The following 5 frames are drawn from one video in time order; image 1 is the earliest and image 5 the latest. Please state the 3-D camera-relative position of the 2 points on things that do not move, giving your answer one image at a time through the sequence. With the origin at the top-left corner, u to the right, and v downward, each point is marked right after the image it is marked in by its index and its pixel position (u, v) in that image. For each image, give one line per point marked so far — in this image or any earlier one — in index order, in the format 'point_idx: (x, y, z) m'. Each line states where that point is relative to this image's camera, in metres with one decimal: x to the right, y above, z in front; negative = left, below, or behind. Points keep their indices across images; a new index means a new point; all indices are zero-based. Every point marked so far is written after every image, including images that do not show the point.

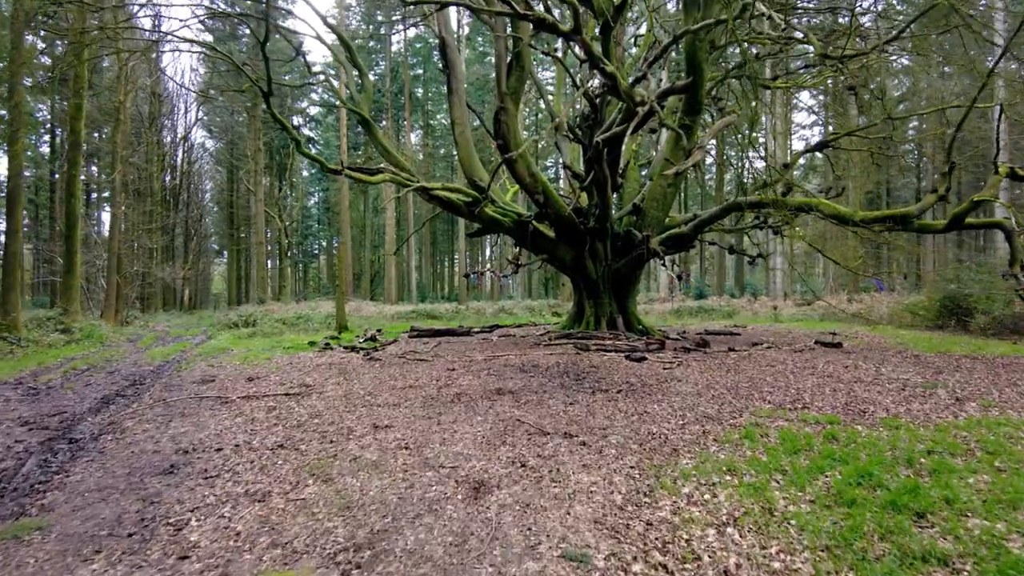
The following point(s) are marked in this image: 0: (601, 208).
0: (+1.5, +1.4, +11.0) m
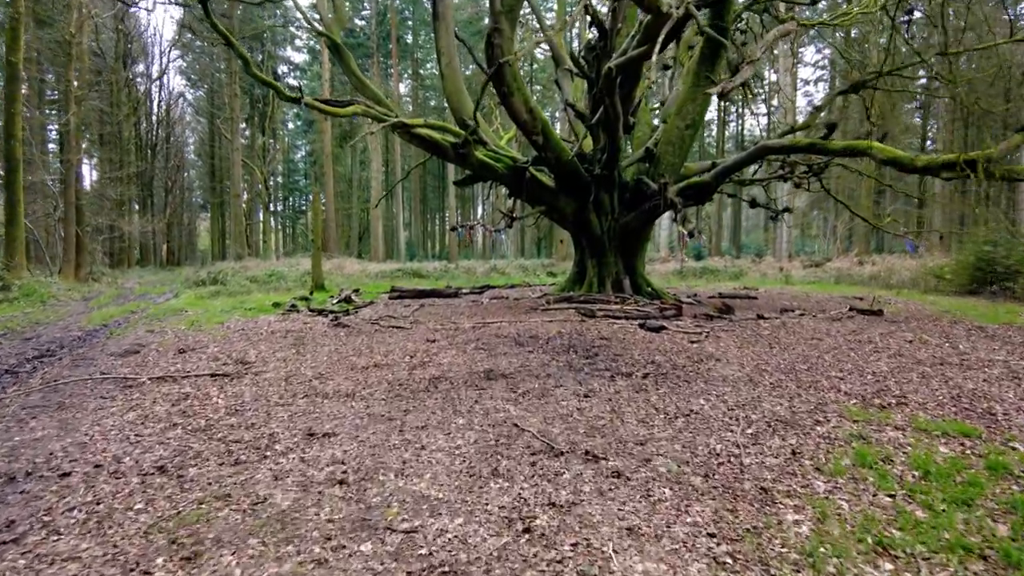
0: (+1.4, +2.0, +9.5) m
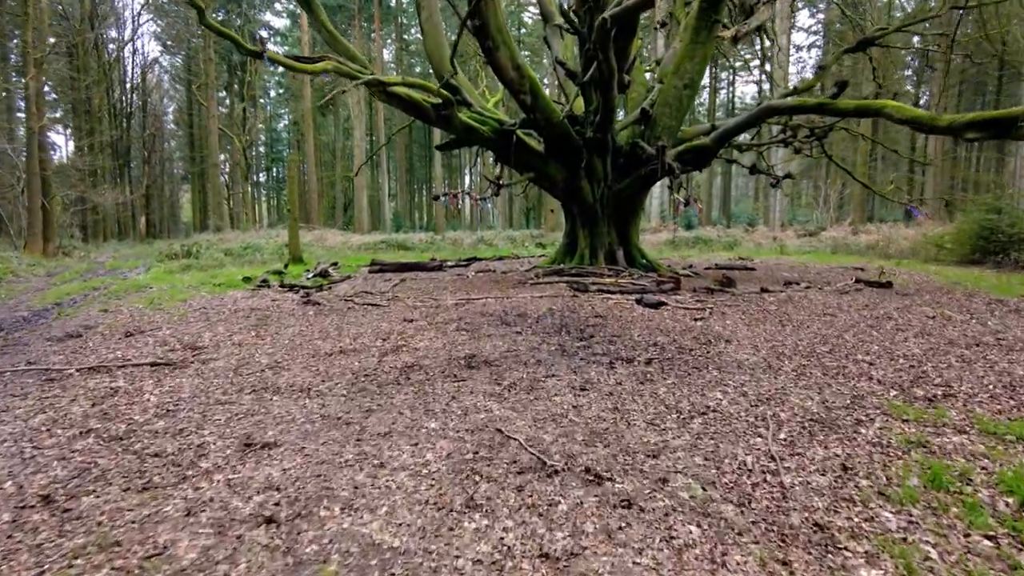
0: (+1.2, +2.4, +8.9) m
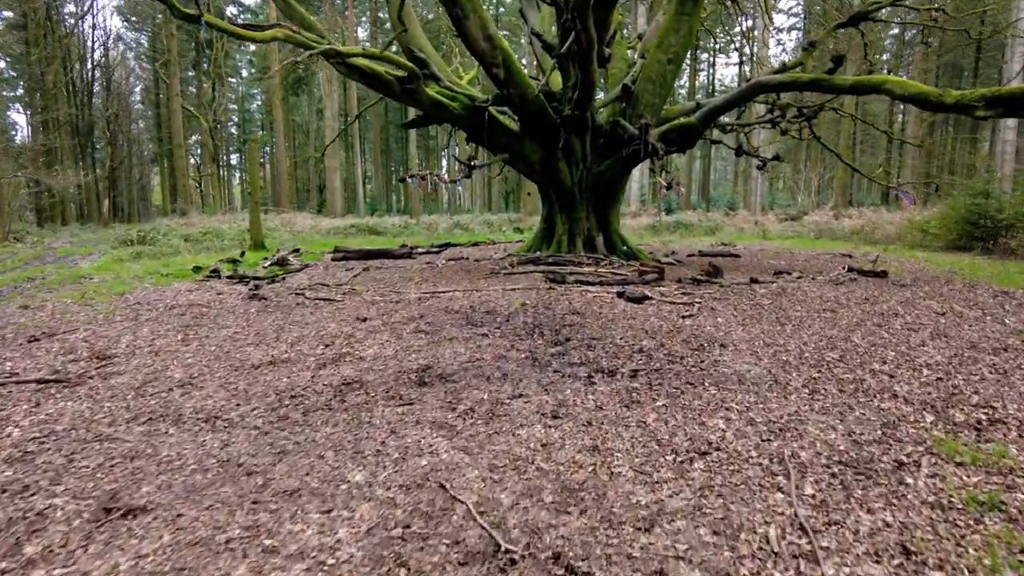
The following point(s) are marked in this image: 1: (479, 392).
0: (+0.9, +2.5, +8.2) m
1: (-0.1, -0.5, +3.1) m
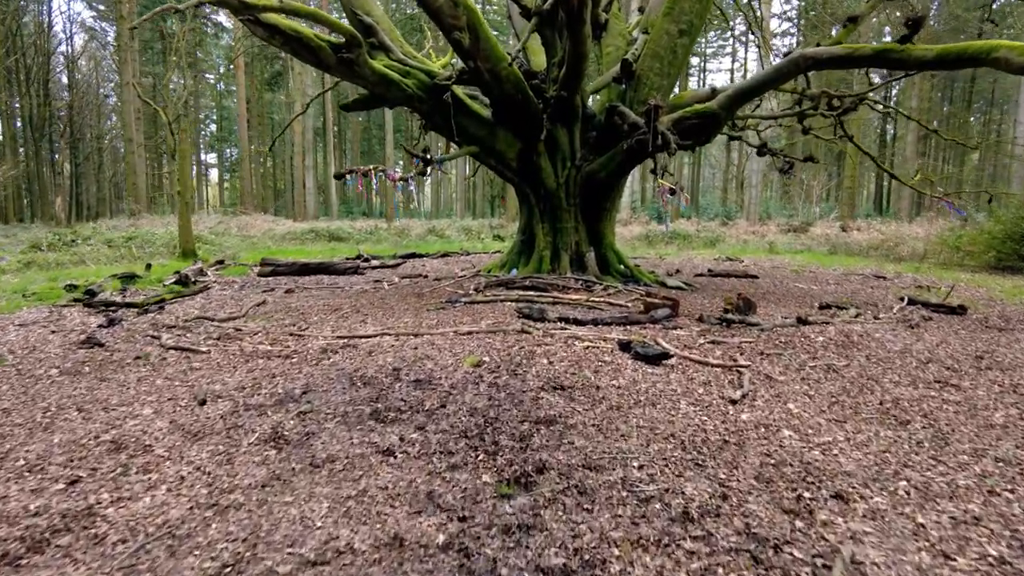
0: (+0.5, +2.2, +6.2) m
1: (-0.4, -0.8, +1.1) m
